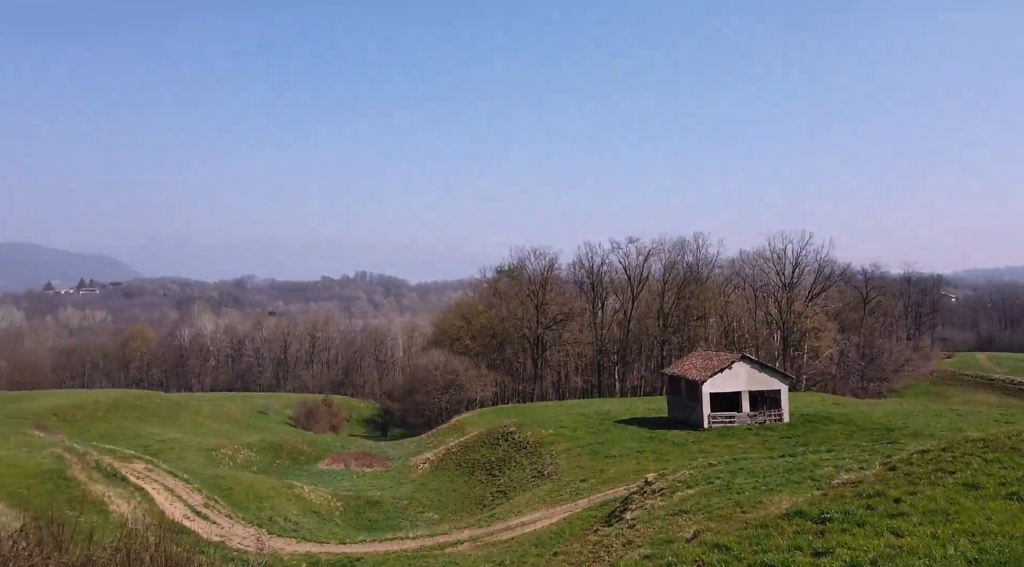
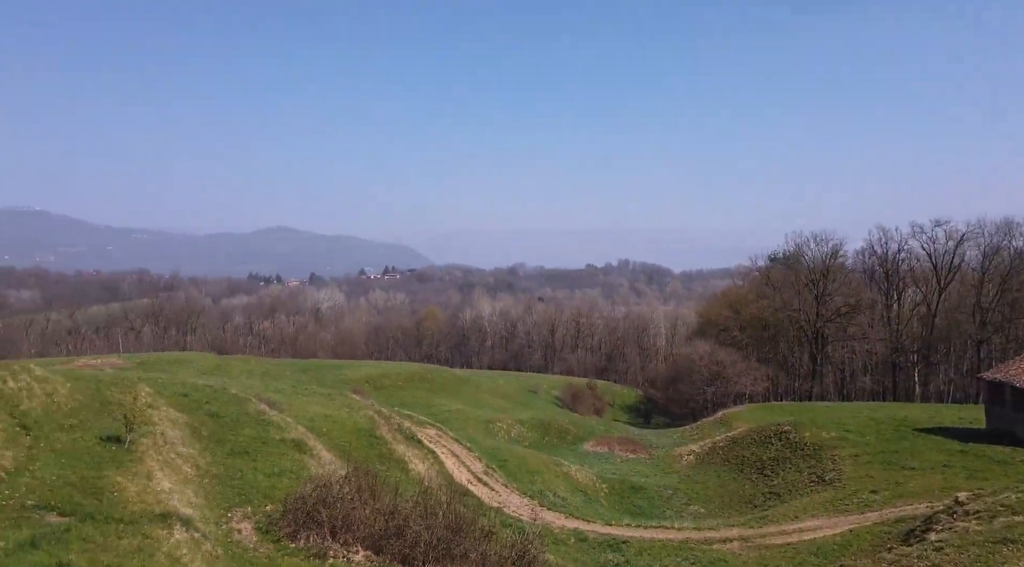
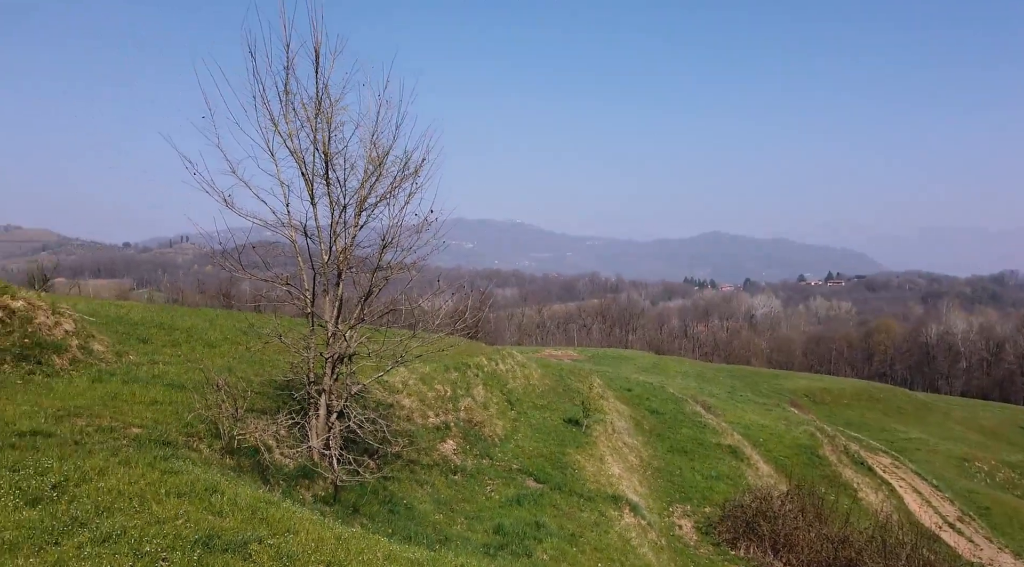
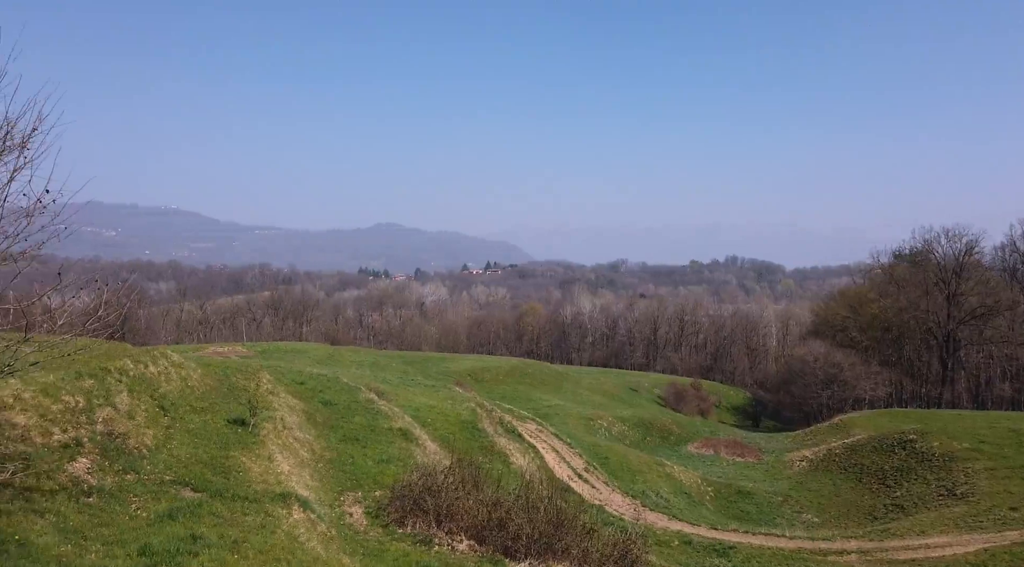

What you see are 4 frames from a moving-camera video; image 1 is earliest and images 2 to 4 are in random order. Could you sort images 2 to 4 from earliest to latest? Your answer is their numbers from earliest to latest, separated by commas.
2, 4, 3
